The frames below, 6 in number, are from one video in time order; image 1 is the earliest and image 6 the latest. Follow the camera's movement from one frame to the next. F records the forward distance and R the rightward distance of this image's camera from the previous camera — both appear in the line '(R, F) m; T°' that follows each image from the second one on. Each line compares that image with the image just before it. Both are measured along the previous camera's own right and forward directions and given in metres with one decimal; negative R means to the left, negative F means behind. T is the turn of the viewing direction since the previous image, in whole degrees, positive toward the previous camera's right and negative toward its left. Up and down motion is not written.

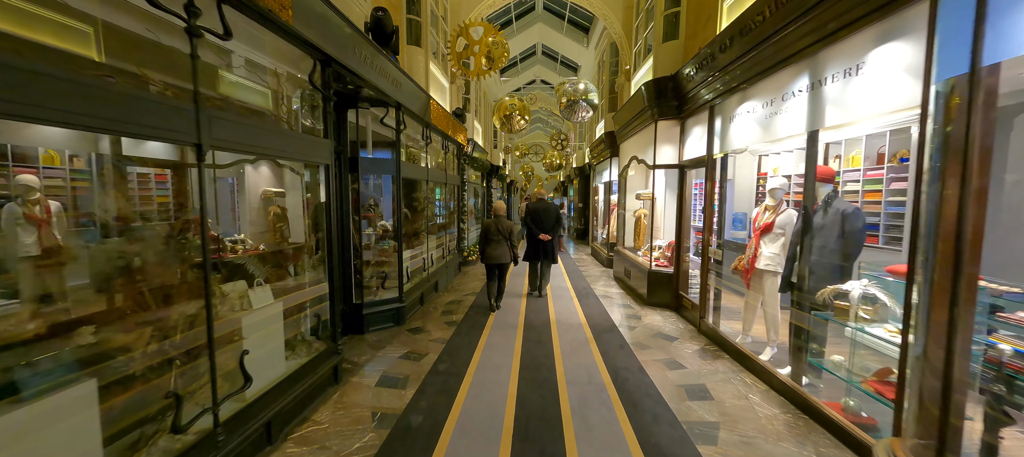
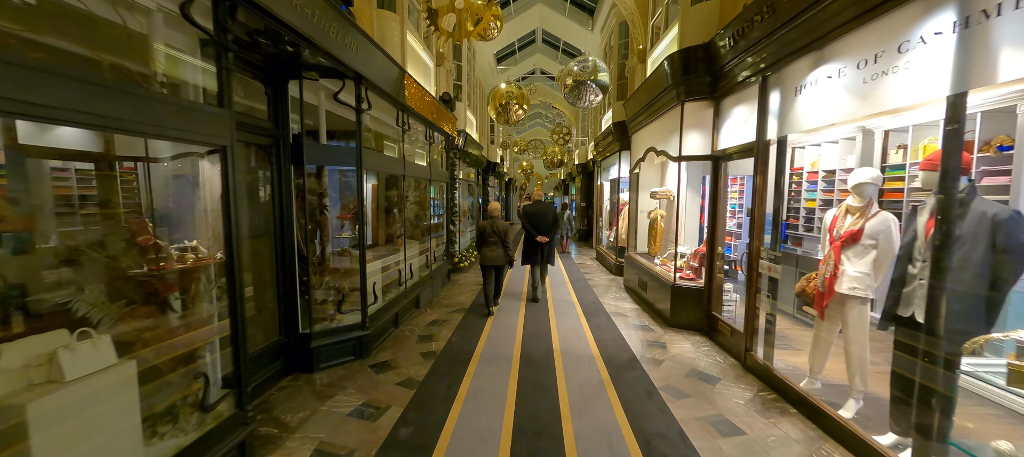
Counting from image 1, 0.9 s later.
(+0.1, +1.0) m; 0°
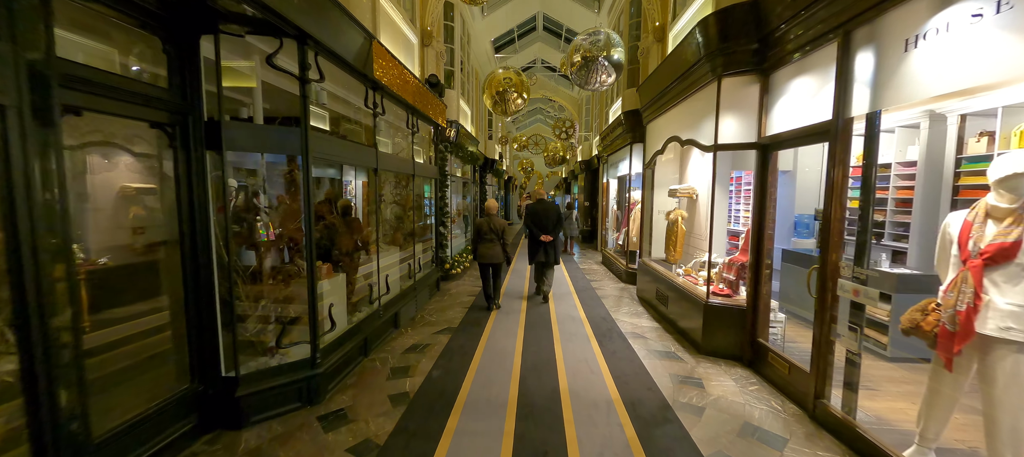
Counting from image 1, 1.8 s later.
(0.0, +0.8) m; 0°
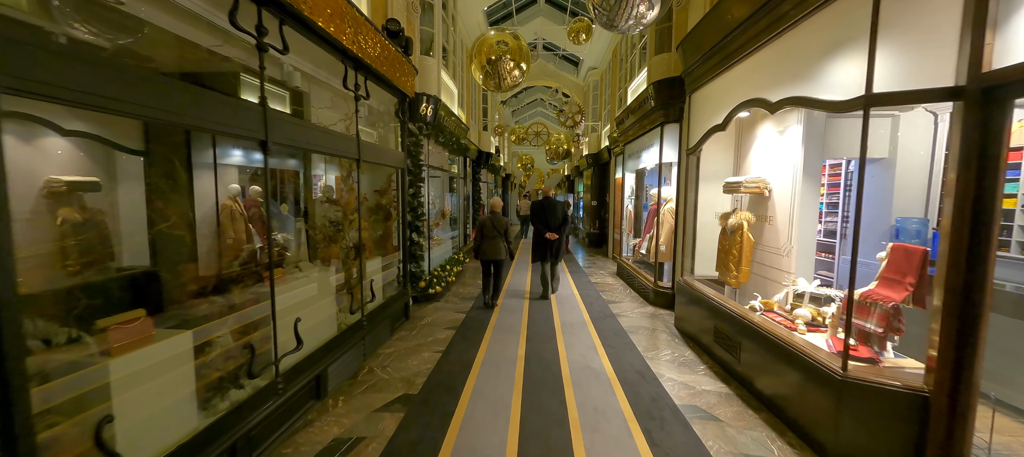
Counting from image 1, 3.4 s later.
(+0.1, +1.6) m; 0°
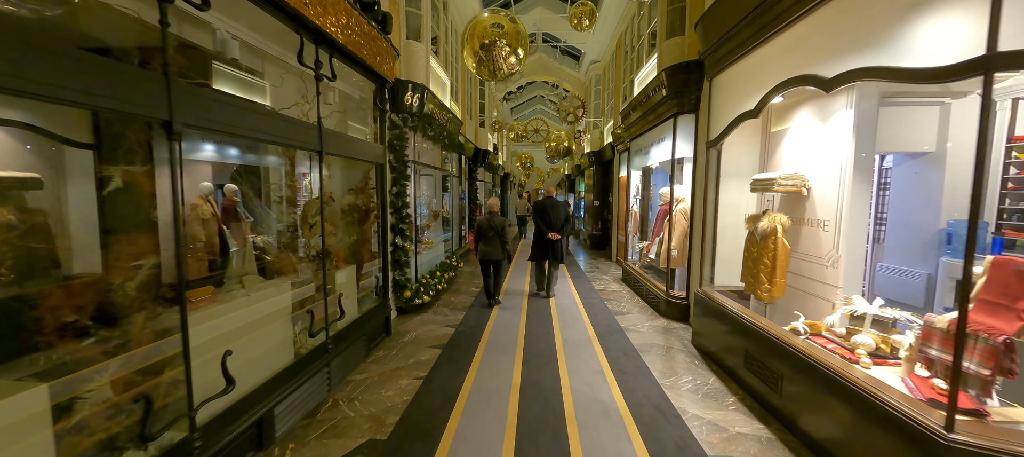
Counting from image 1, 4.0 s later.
(+0.1, +0.5) m; 0°
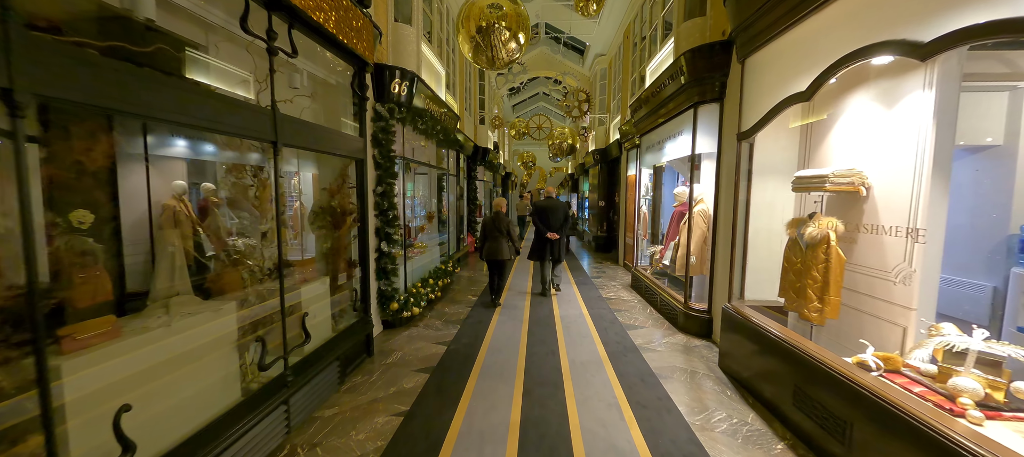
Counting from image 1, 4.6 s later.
(0.0, +0.5) m; 0°
